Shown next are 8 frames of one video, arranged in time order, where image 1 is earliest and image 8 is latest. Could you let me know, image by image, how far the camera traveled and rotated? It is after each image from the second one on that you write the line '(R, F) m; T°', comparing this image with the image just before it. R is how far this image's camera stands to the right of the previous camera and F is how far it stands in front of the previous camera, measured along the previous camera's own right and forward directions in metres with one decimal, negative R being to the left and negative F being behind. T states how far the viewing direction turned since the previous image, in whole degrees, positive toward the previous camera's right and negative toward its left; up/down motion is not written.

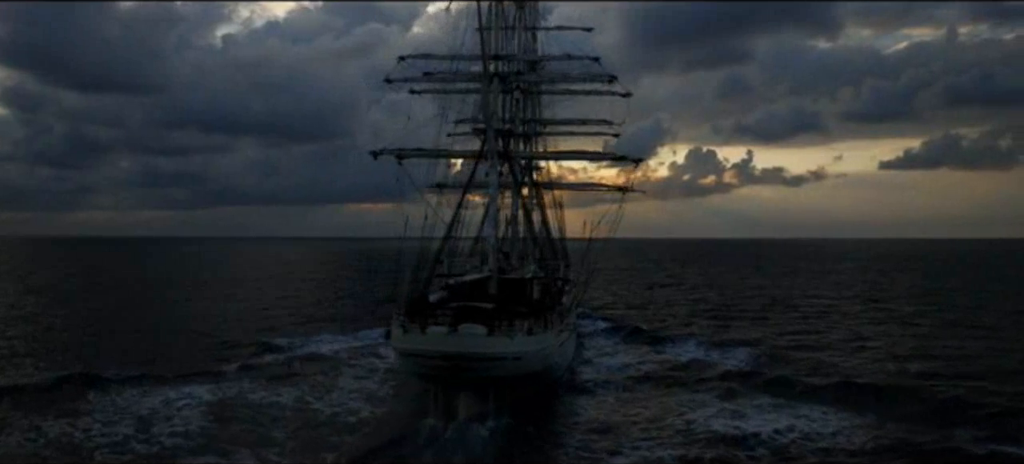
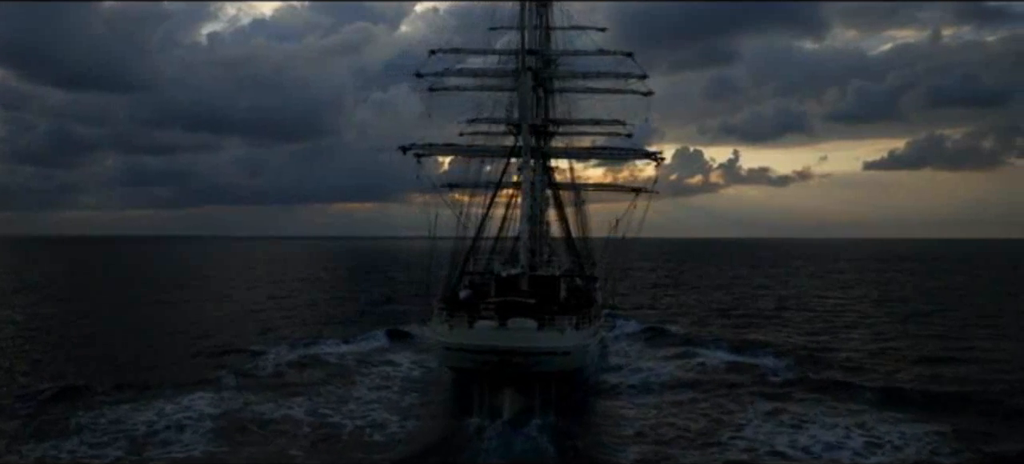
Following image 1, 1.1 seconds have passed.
(-1.7, +2.8) m; +1°
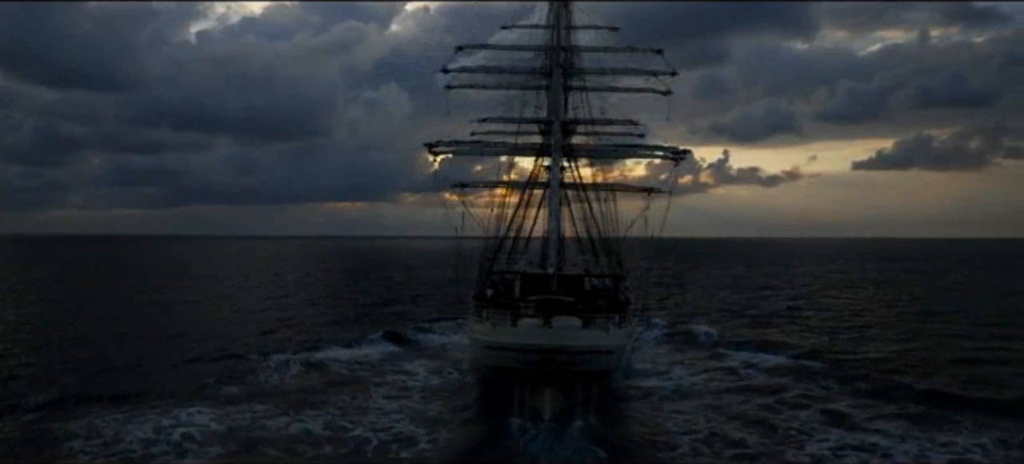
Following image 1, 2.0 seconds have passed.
(-1.5, +2.5) m; +1°
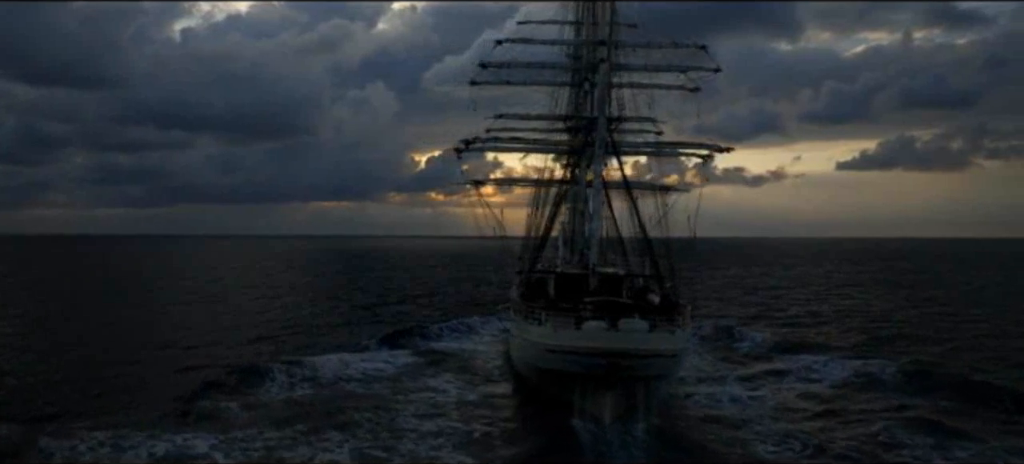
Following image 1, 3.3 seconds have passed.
(-2.2, +3.8) m; +1°
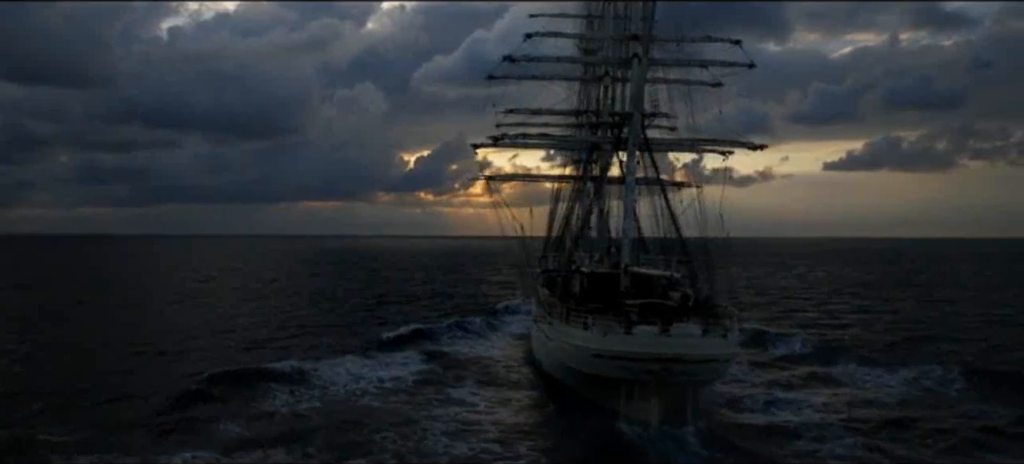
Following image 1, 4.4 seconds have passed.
(-1.9, +2.2) m; +1°
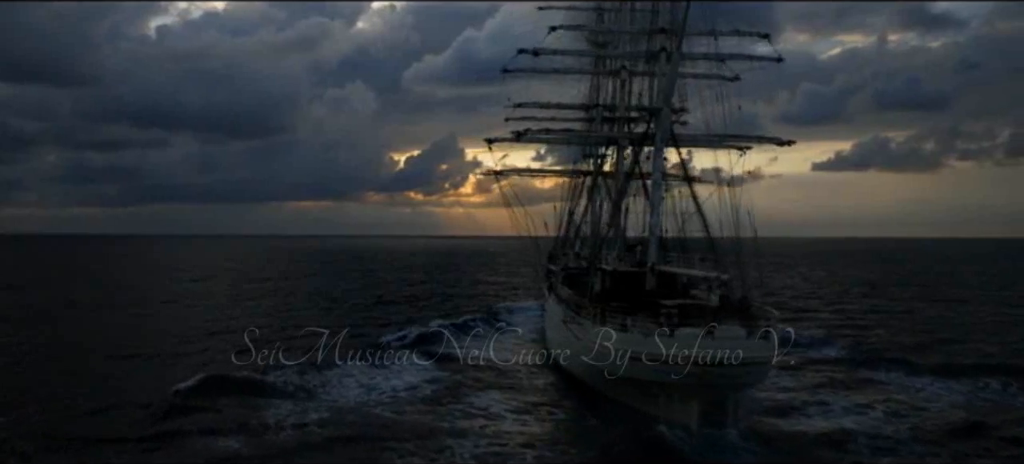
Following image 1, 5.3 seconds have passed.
(-1.5, +2.0) m; +1°
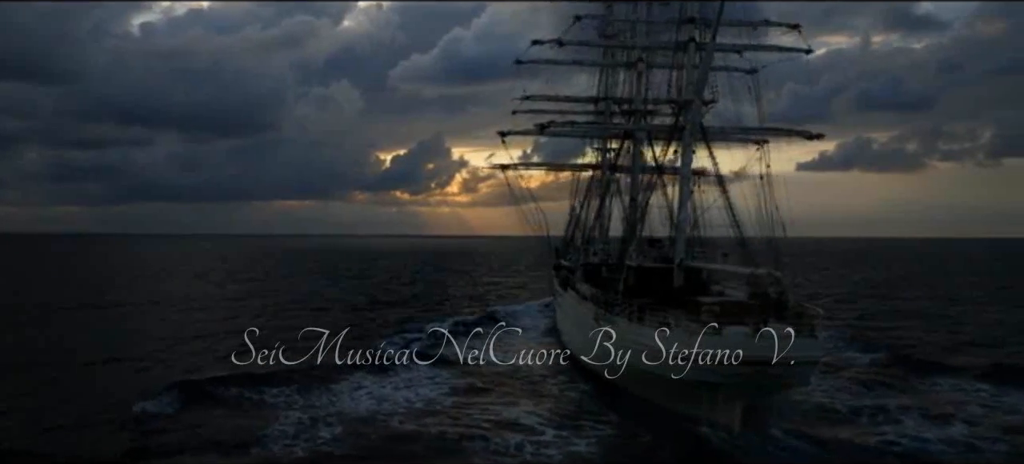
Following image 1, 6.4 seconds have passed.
(-1.8, +2.7) m; +1°
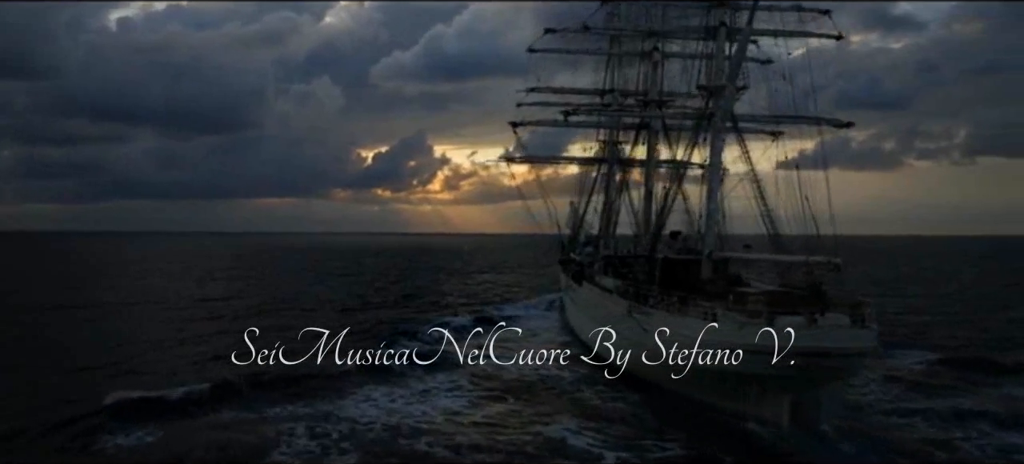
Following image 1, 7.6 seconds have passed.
(-2.1, +3.3) m; +1°
